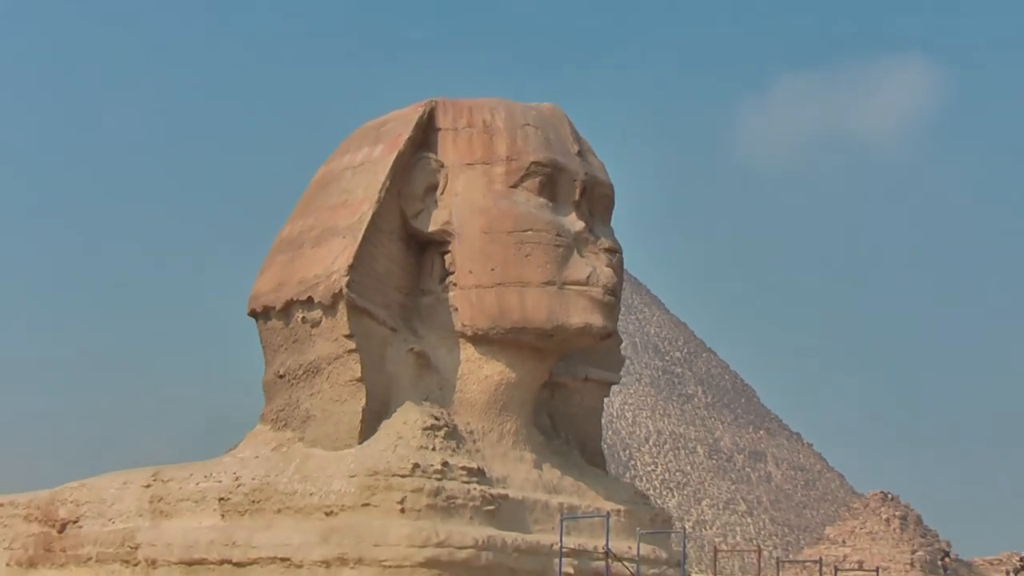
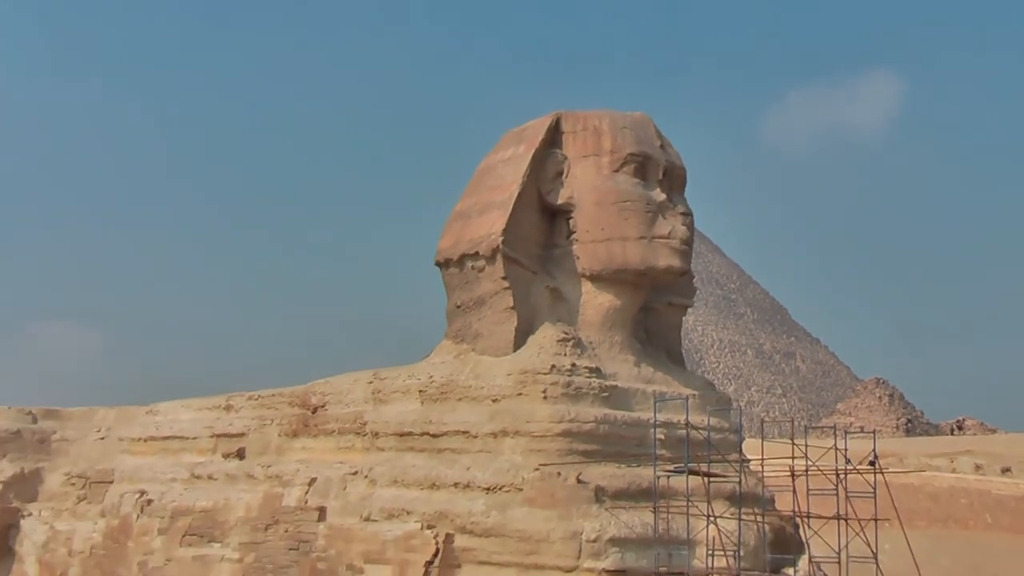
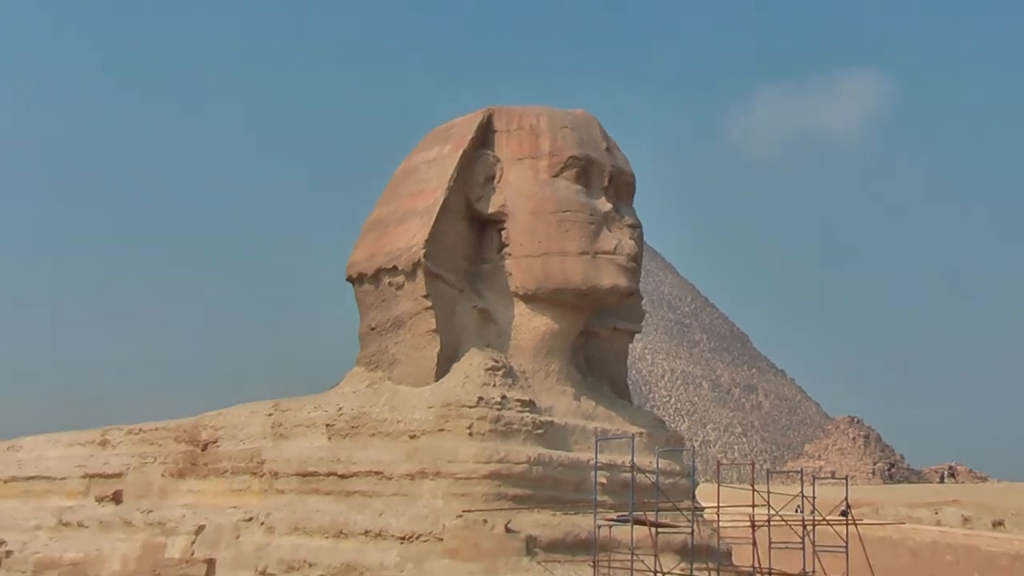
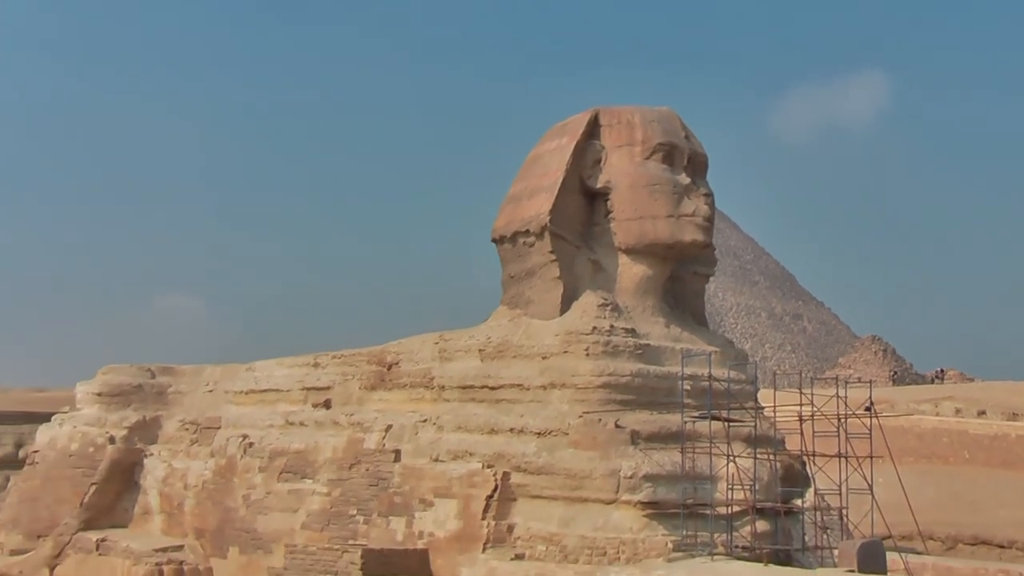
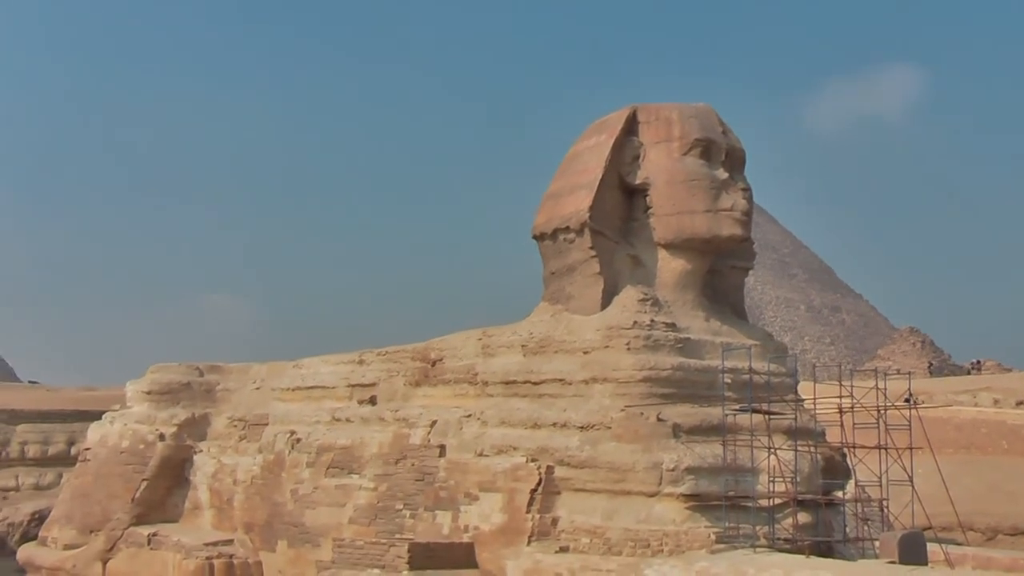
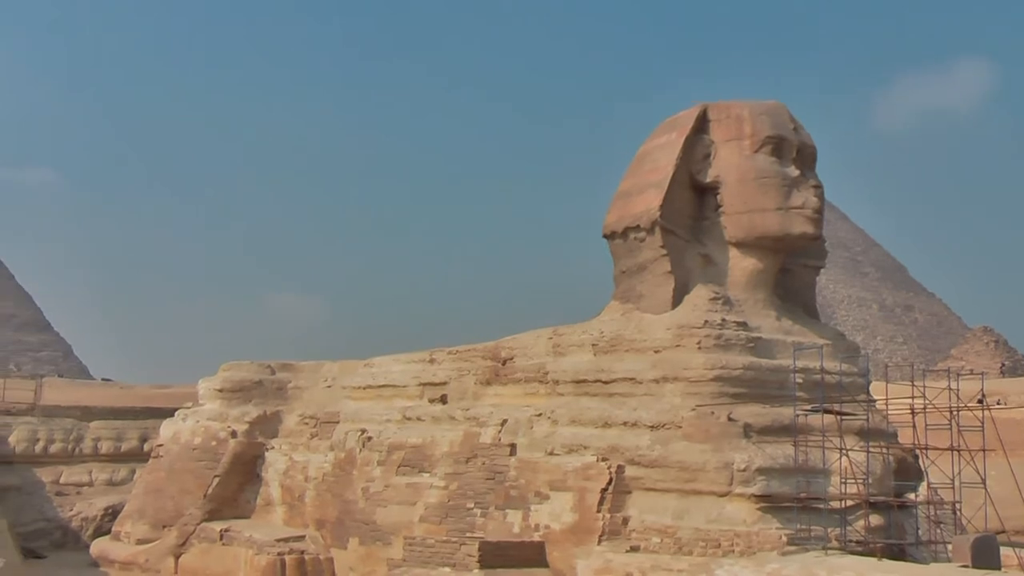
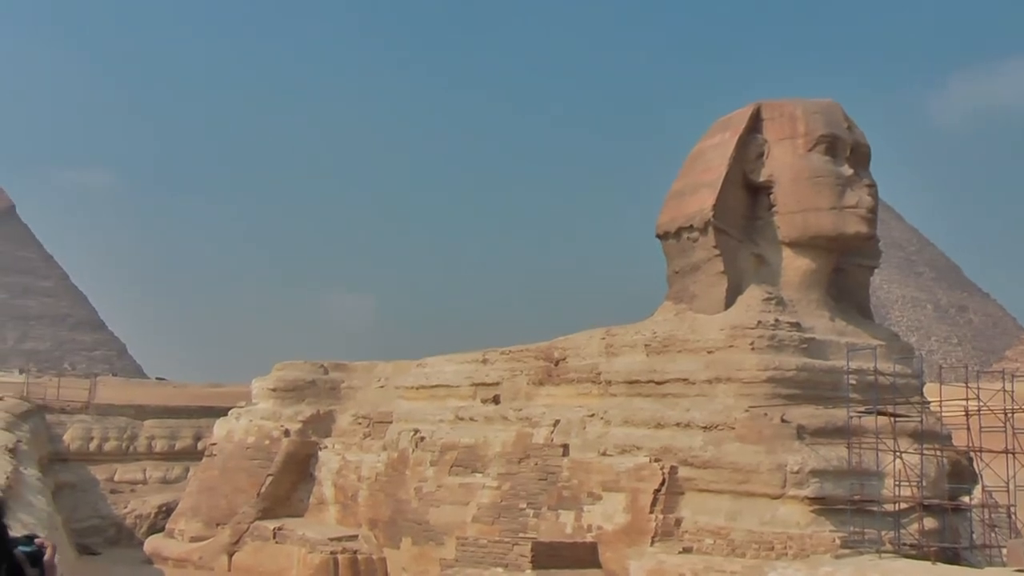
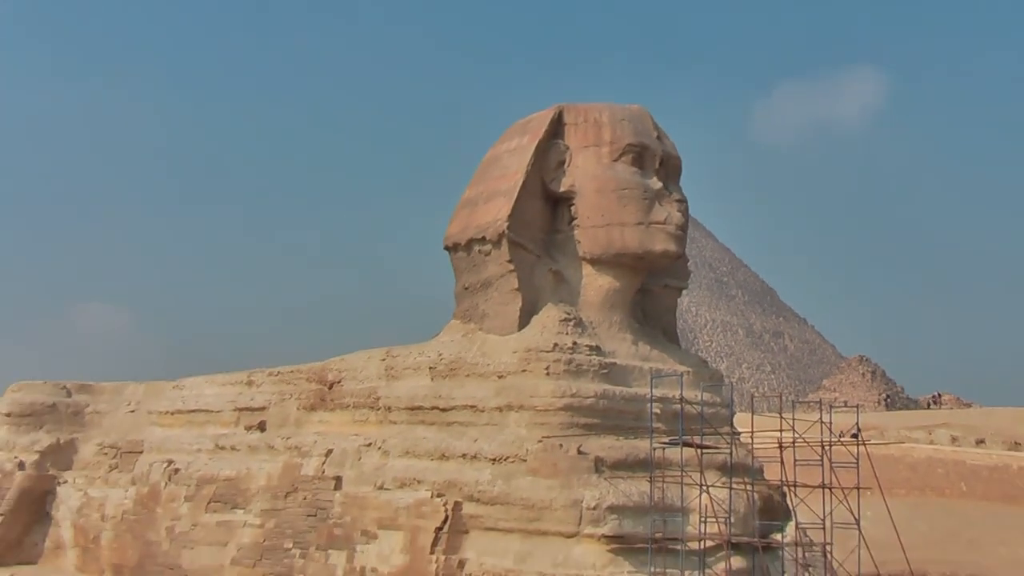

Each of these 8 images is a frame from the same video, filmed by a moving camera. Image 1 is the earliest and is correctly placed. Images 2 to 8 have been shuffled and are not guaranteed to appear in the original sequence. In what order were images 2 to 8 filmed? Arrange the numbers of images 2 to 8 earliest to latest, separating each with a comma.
3, 2, 8, 4, 5, 6, 7
